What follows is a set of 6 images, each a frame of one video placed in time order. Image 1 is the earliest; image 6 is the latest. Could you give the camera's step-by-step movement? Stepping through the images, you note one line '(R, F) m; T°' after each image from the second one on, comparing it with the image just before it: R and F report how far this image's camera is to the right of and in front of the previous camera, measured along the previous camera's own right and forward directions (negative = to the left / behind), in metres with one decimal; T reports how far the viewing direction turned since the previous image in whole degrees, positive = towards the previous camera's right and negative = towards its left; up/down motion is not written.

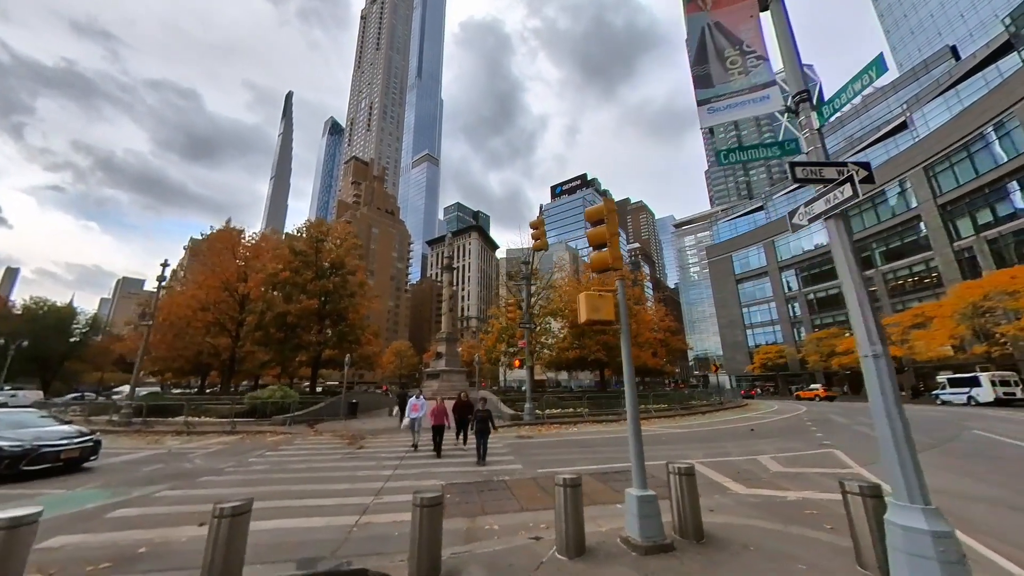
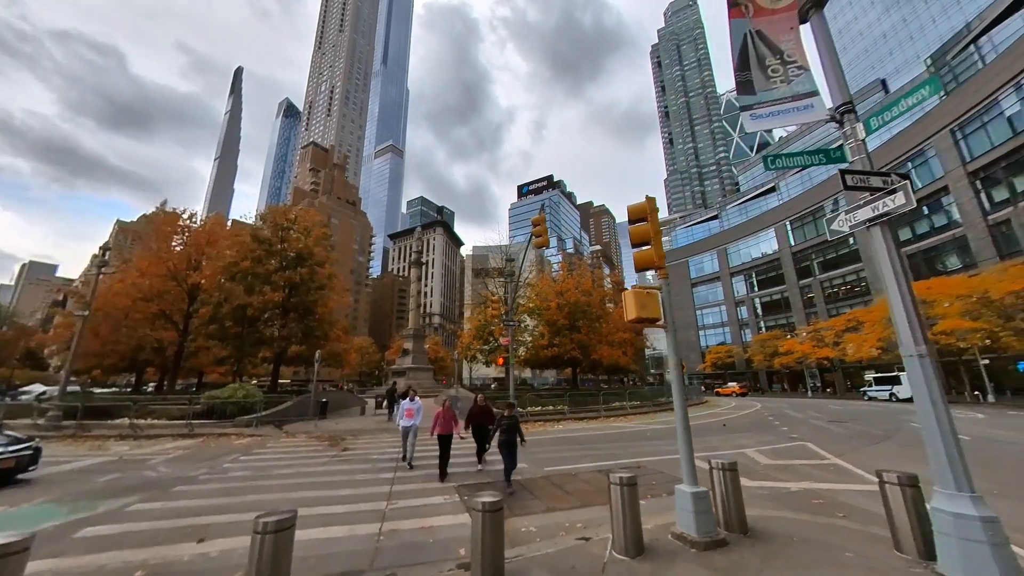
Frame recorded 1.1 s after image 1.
(-1.2, +0.2) m; +6°
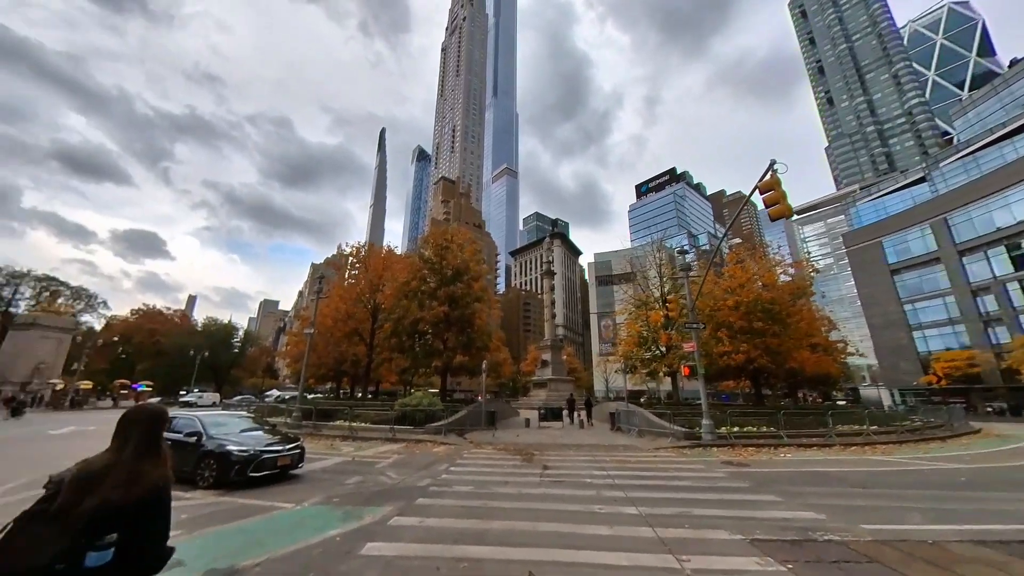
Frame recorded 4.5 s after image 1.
(-2.5, +1.1) m; -19°
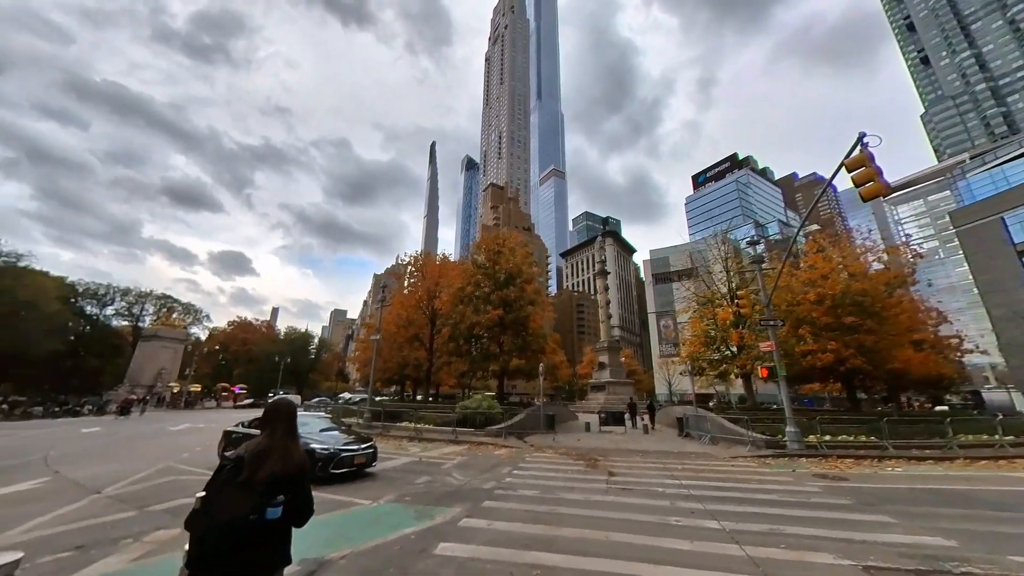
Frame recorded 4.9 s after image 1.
(-0.1, +0.1) m; -8°
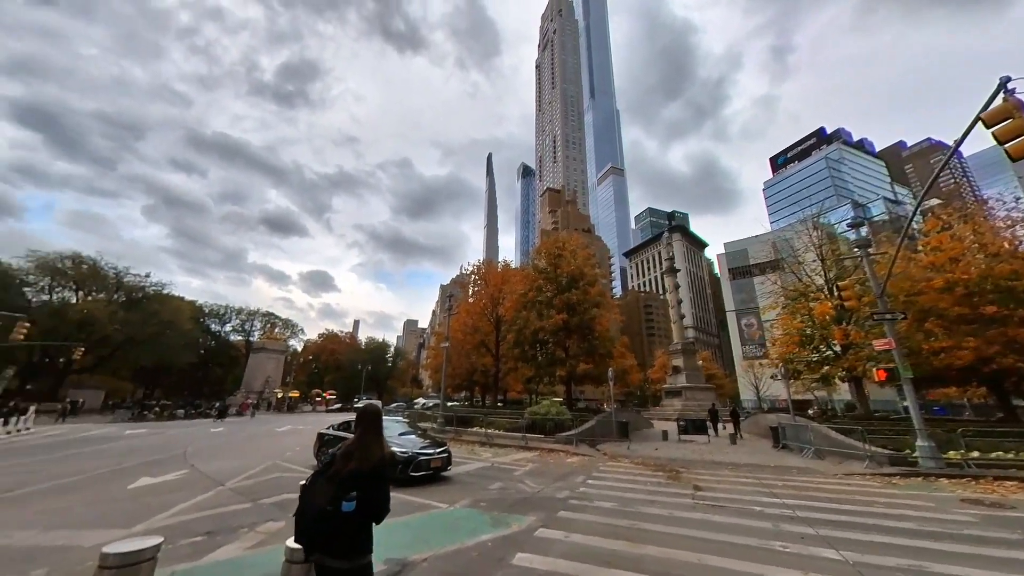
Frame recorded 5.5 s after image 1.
(-0.1, +0.1) m; -10°
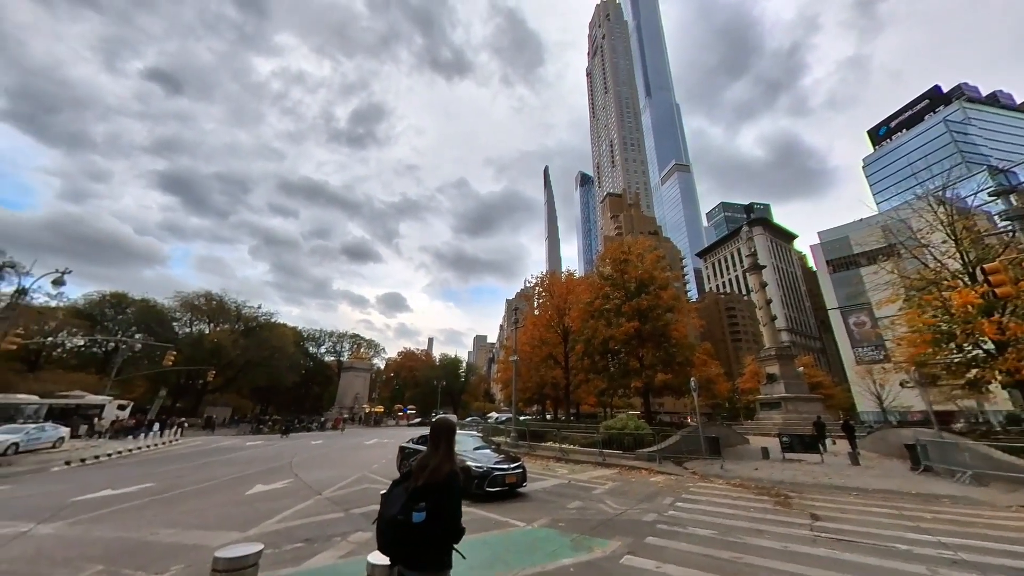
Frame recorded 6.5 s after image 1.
(0.0, +0.2) m; -10°
